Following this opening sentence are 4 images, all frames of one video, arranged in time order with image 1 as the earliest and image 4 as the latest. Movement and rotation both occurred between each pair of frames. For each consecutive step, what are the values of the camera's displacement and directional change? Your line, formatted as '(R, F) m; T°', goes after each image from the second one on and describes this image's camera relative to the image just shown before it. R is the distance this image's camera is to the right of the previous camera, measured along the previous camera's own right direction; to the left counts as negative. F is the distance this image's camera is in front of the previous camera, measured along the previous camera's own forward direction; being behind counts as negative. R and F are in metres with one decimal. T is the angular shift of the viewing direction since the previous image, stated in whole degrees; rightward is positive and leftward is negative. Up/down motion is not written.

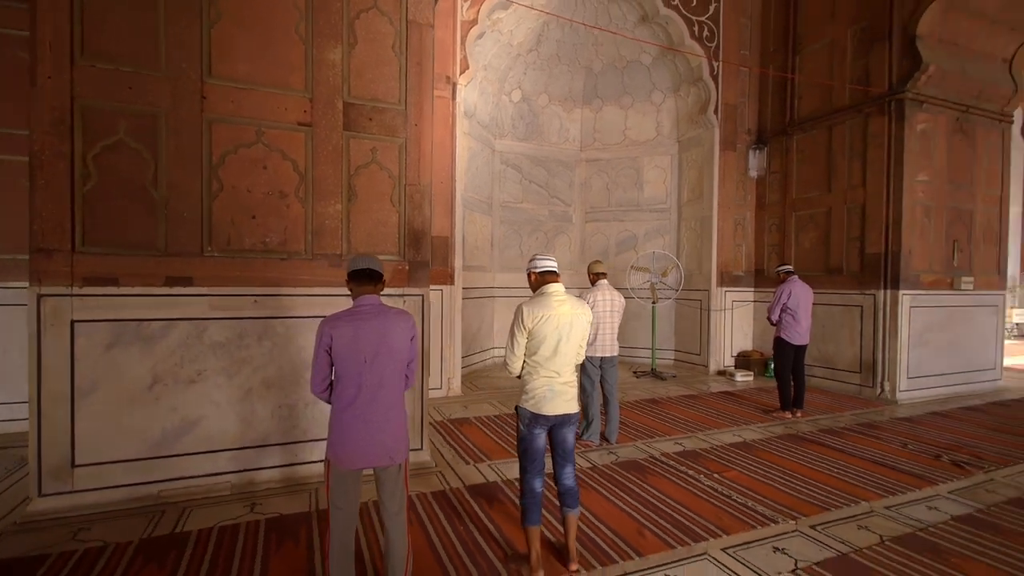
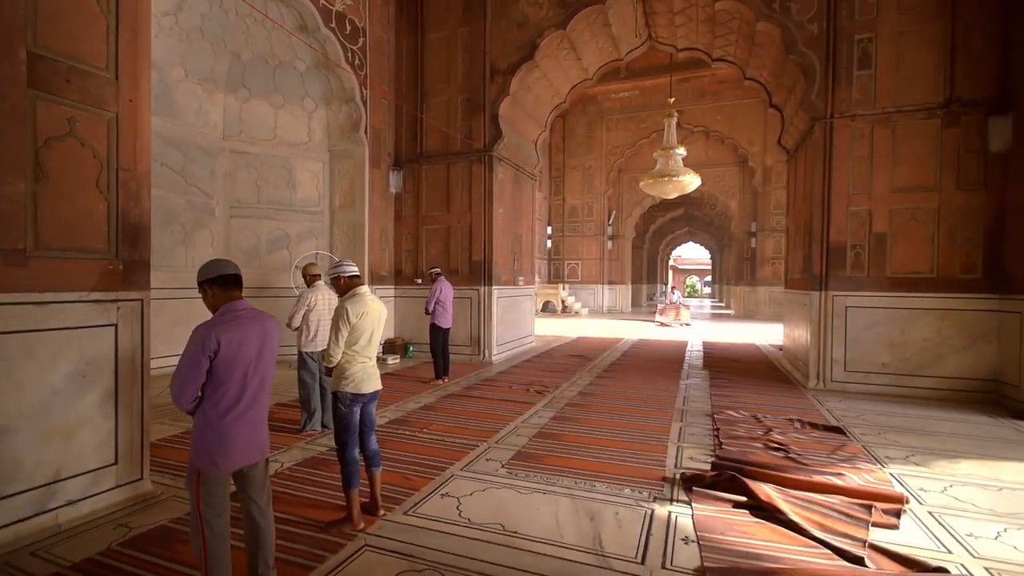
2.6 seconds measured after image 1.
(-1.2, -0.3) m; +47°
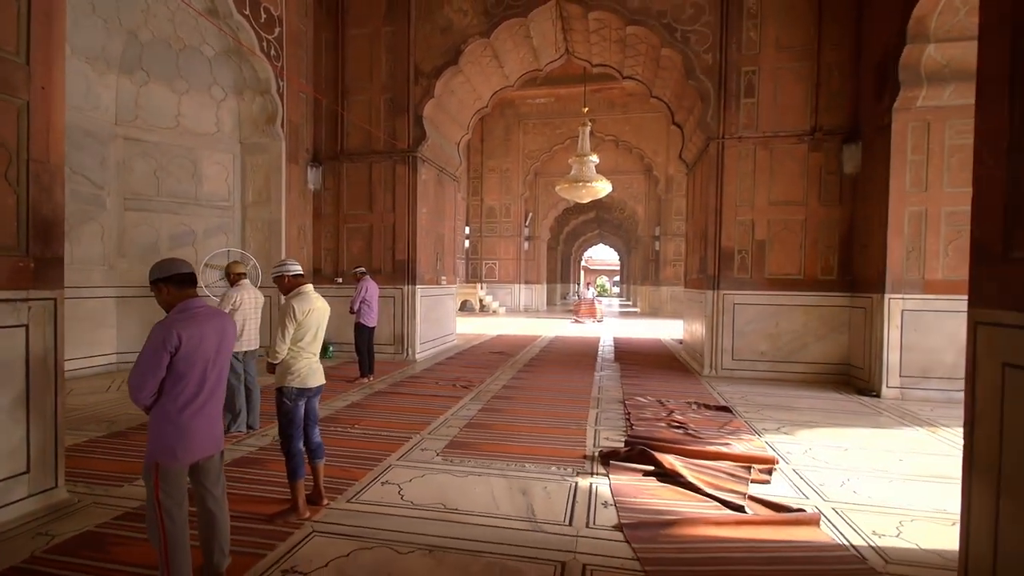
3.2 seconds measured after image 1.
(-0.2, -0.3) m; +10°
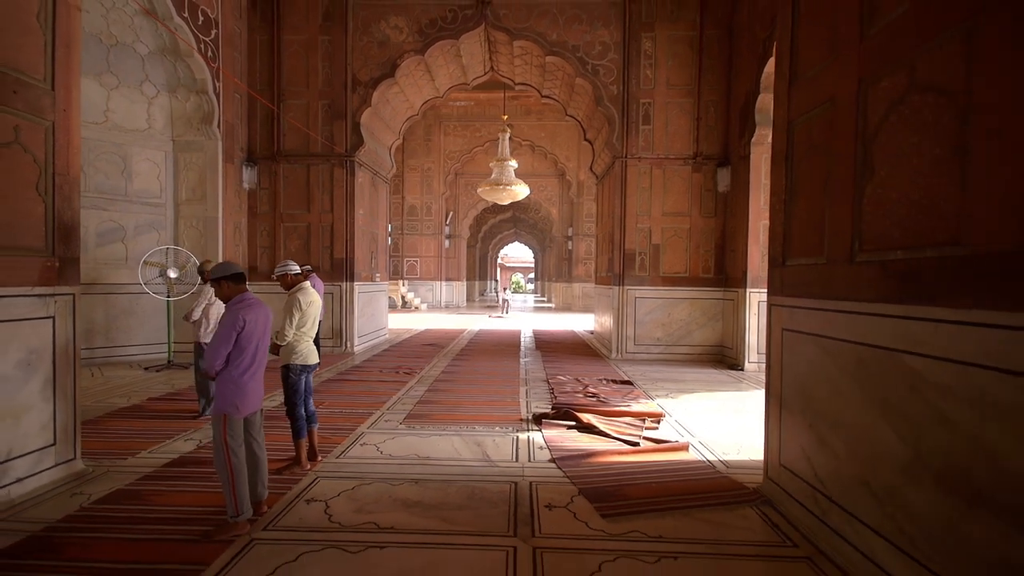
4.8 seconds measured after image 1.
(-0.3, -0.9) m; +10°
